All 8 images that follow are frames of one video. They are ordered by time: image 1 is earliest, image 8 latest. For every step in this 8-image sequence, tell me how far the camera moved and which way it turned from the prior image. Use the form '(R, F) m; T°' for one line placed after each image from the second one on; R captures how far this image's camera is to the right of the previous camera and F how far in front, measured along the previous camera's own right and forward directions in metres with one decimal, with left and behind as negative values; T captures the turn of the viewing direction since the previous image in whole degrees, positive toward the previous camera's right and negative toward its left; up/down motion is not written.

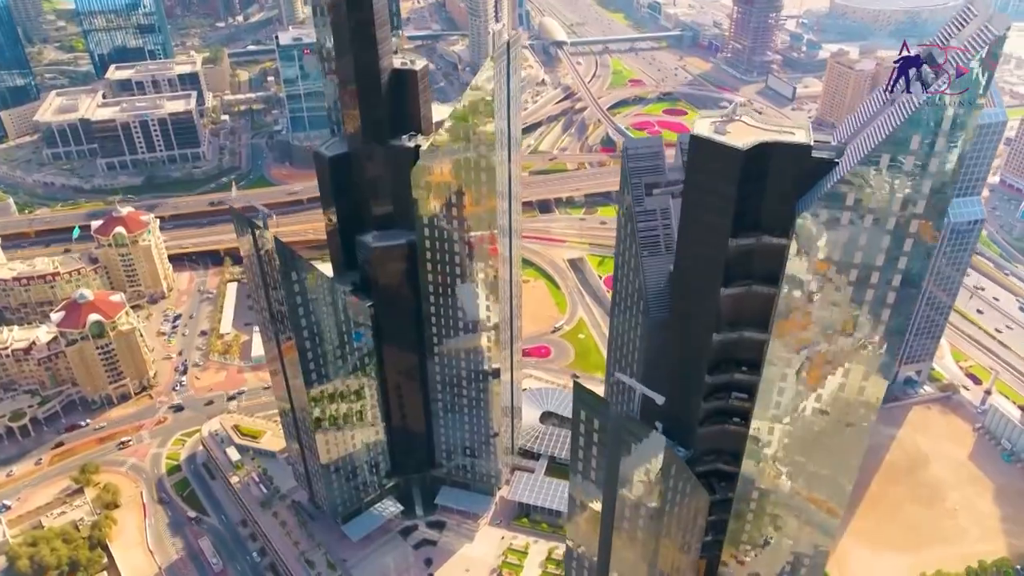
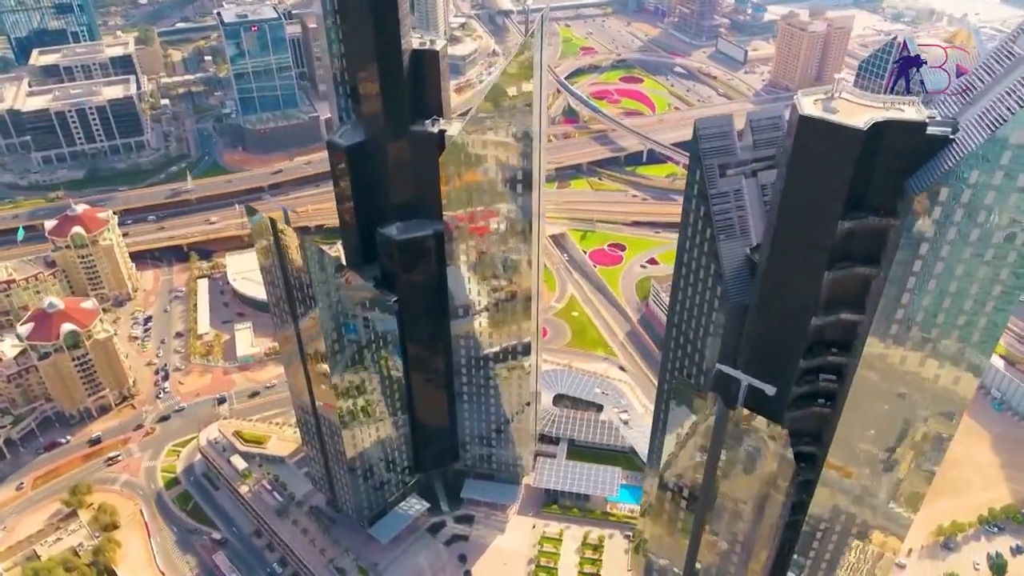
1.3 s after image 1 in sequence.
(-21.0, +6.7) m; +5°
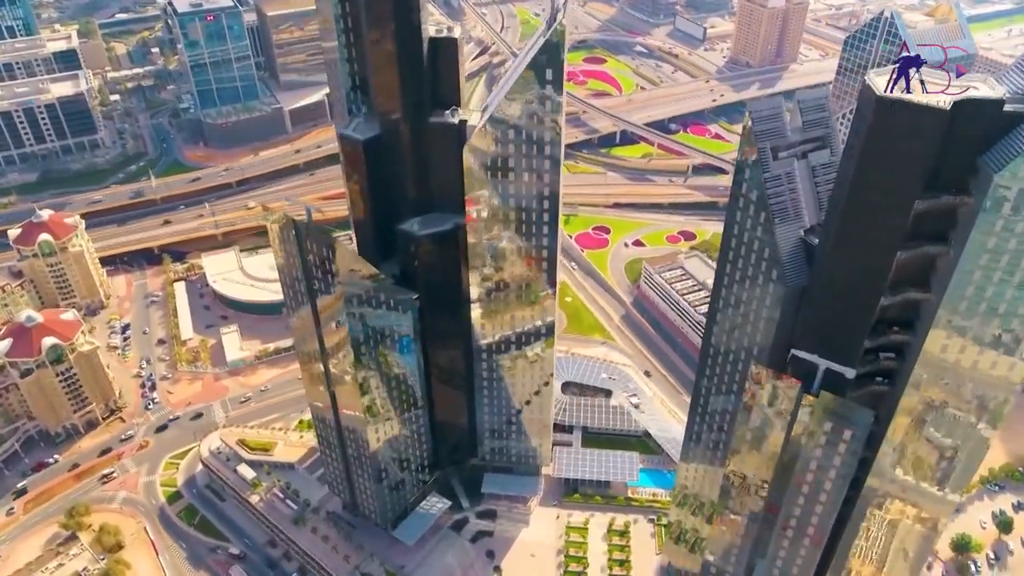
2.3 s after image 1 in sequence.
(-16.1, +3.6) m; +4°
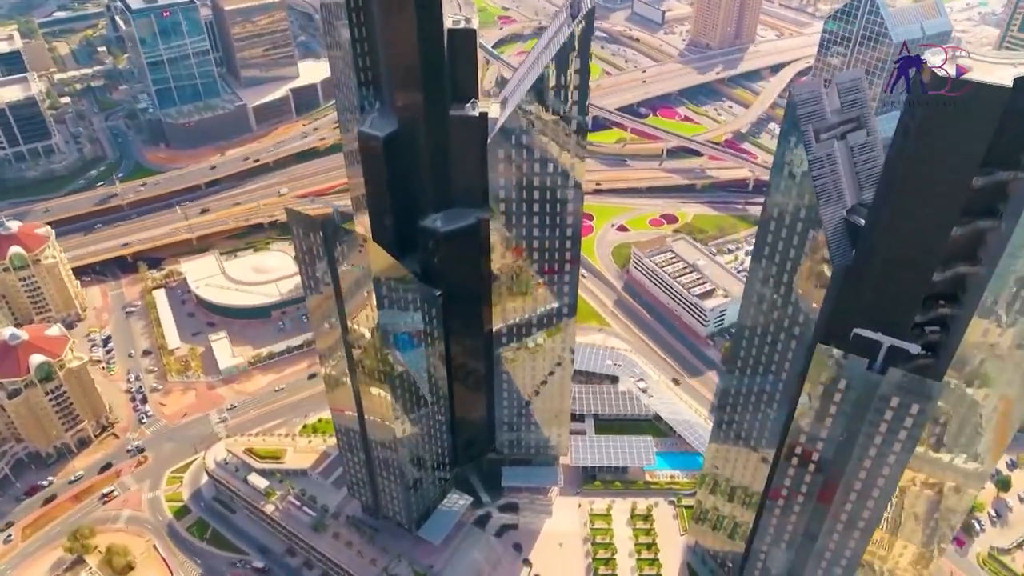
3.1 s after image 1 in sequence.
(-15.4, +1.7) m; +4°
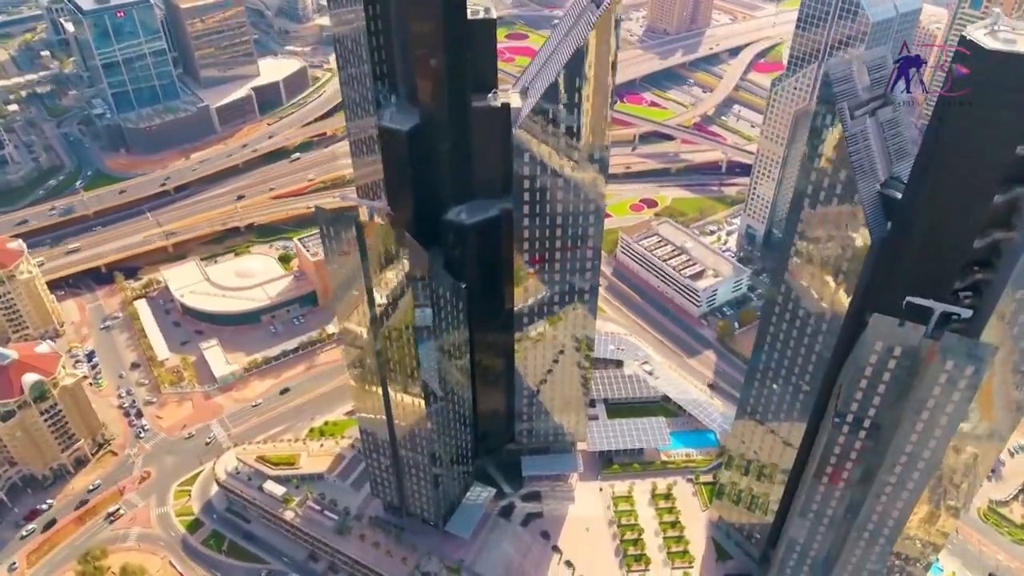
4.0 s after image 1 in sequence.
(-16.0, +0.4) m; +4°
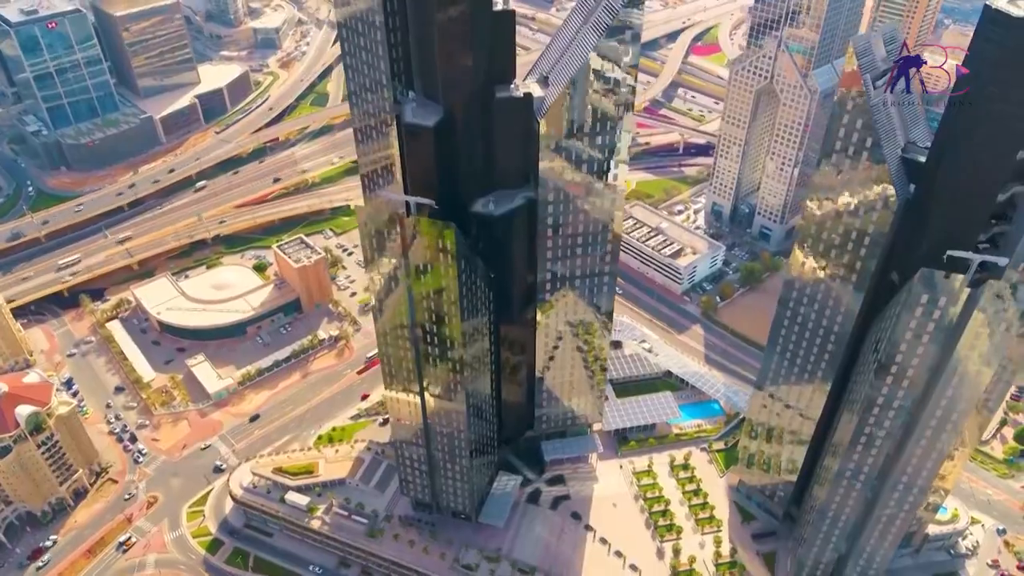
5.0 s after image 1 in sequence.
(-21.3, -1.0) m; +6°
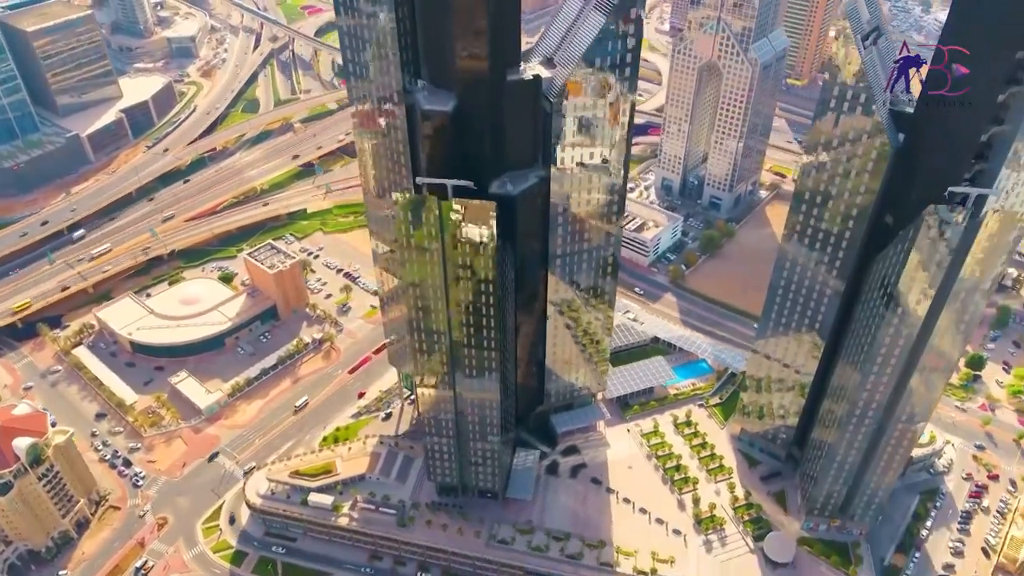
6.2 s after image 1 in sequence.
(-23.7, -3.8) m; +7°
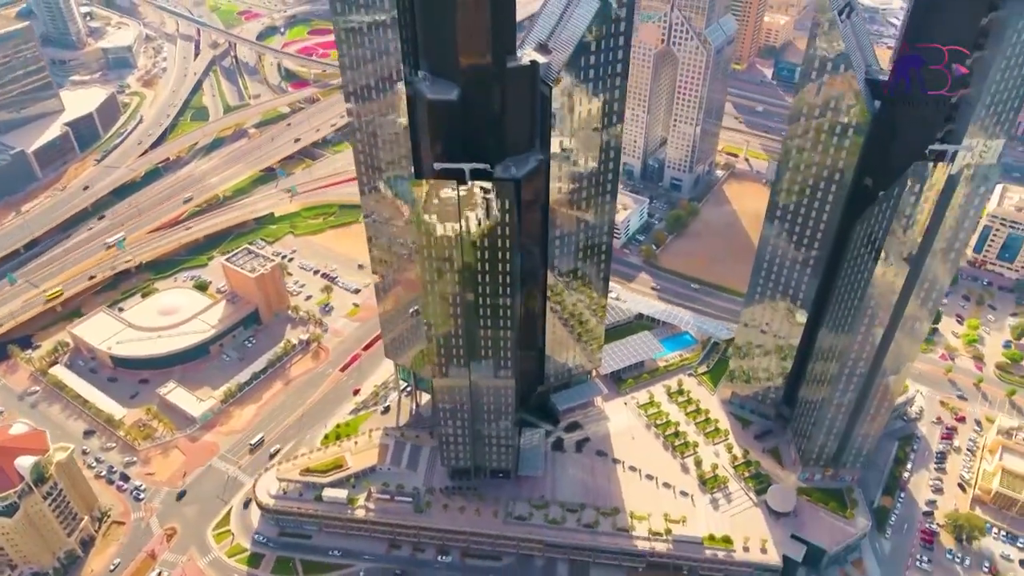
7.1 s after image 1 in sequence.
(-15.8, -4.4) m; +5°
